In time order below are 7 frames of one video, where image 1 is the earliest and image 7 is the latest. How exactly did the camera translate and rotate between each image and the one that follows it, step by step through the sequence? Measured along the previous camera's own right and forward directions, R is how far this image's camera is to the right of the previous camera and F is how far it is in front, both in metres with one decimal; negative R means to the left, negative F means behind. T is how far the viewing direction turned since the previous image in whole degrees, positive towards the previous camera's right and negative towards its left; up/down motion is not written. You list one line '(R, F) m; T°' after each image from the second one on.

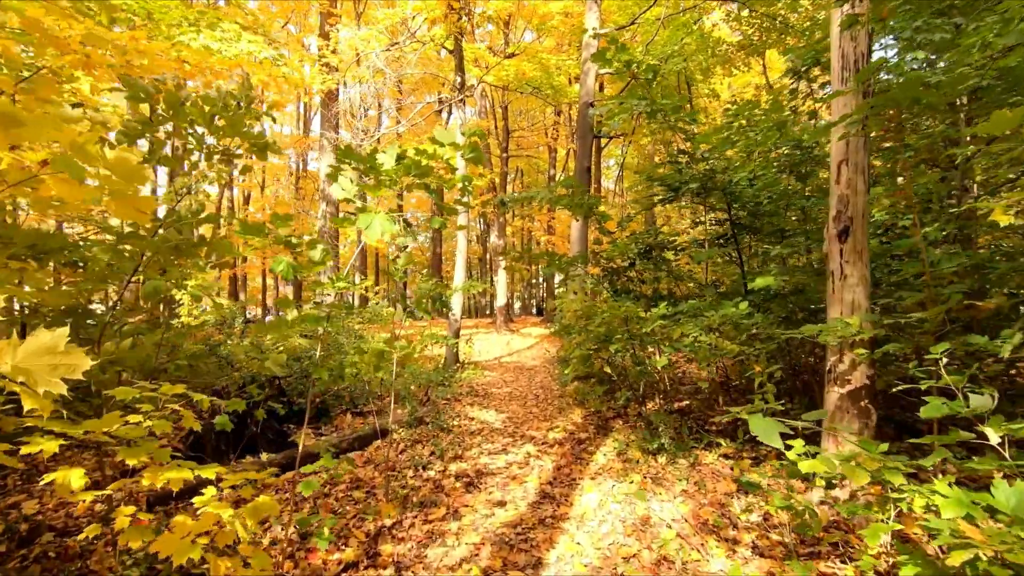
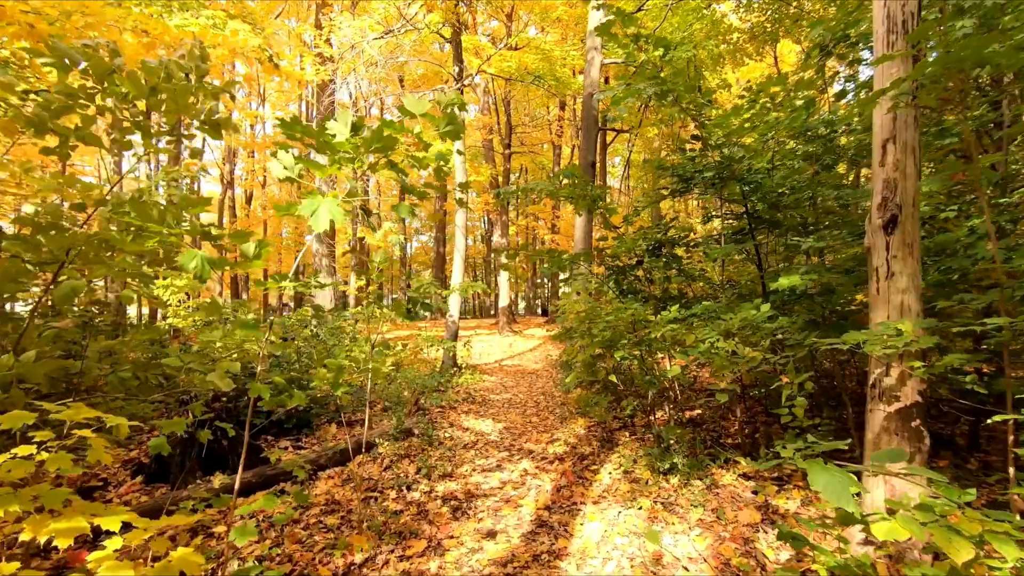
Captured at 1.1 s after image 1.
(+0.1, +0.4) m; -1°
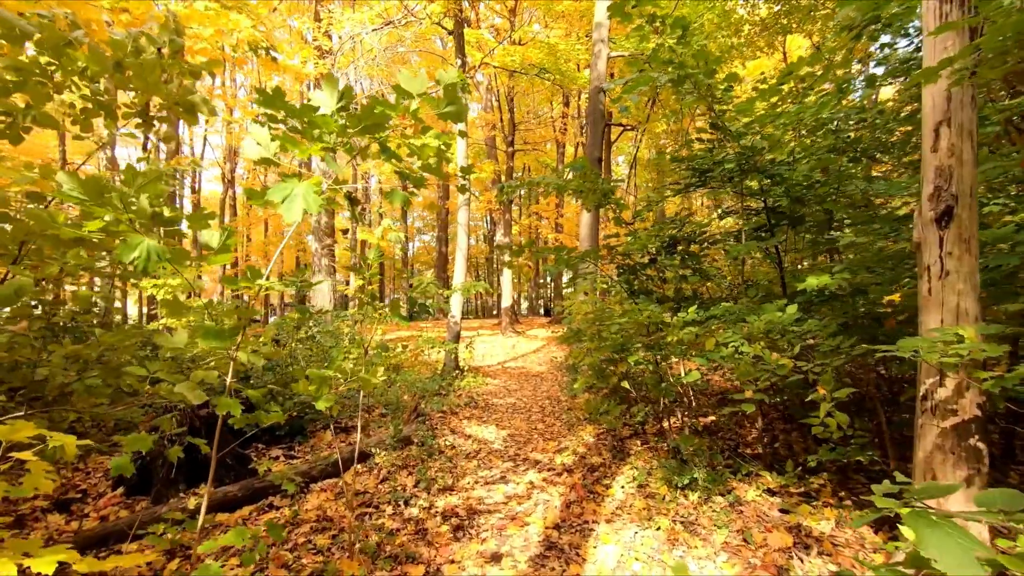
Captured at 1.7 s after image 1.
(0.0, +0.3) m; 0°
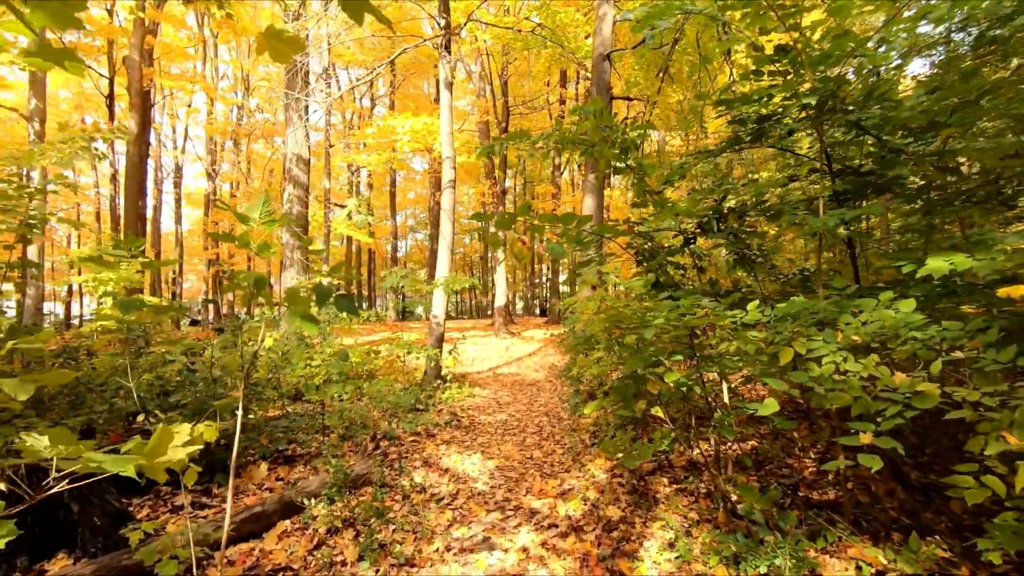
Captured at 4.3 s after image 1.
(0.0, +1.2) m; 0°
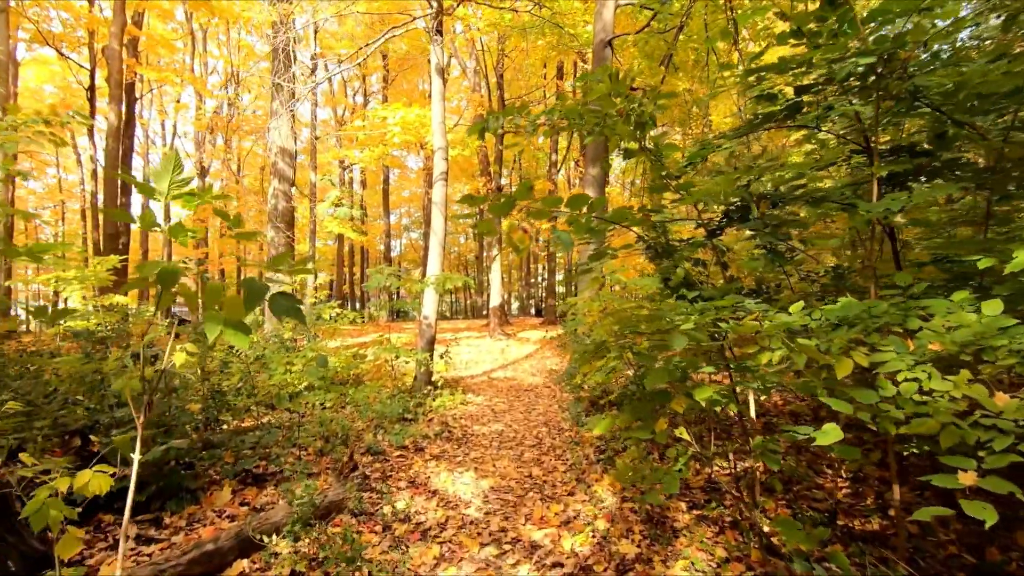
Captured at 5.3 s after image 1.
(0.0, +0.5) m; +1°
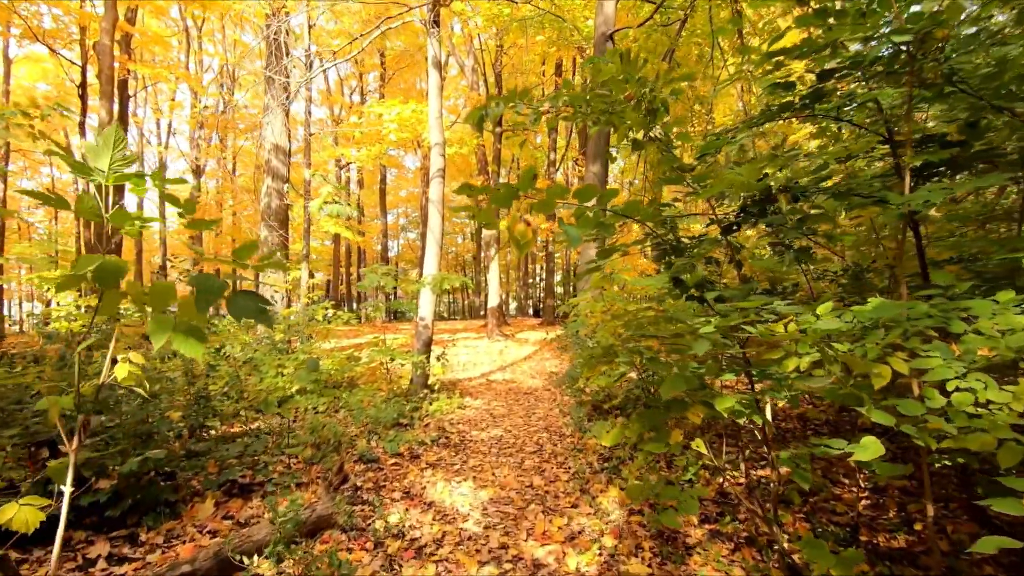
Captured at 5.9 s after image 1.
(0.0, +0.2) m; 0°
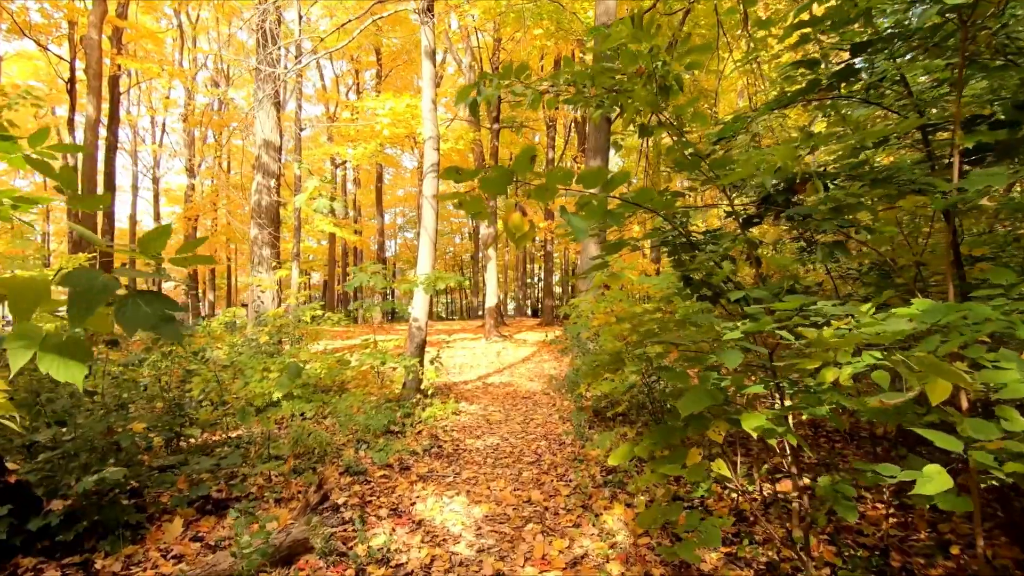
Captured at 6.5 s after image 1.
(0.0, +0.3) m; 0°
